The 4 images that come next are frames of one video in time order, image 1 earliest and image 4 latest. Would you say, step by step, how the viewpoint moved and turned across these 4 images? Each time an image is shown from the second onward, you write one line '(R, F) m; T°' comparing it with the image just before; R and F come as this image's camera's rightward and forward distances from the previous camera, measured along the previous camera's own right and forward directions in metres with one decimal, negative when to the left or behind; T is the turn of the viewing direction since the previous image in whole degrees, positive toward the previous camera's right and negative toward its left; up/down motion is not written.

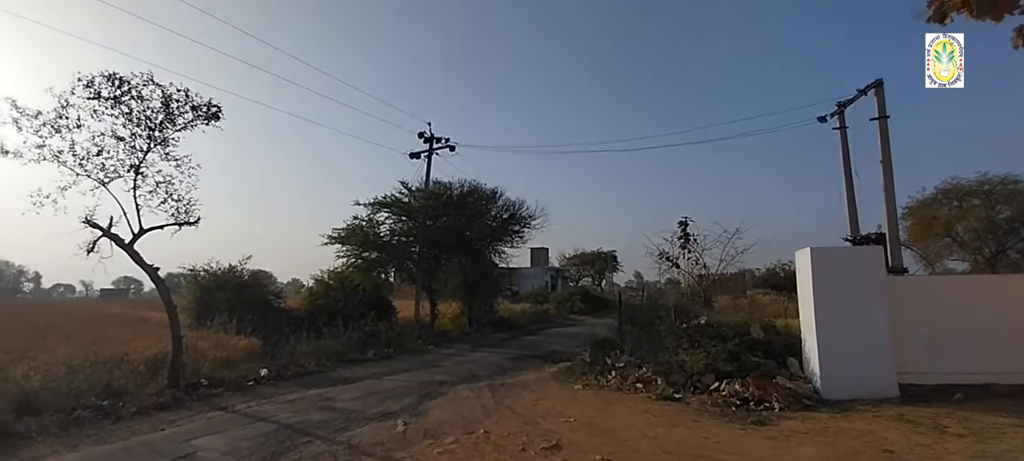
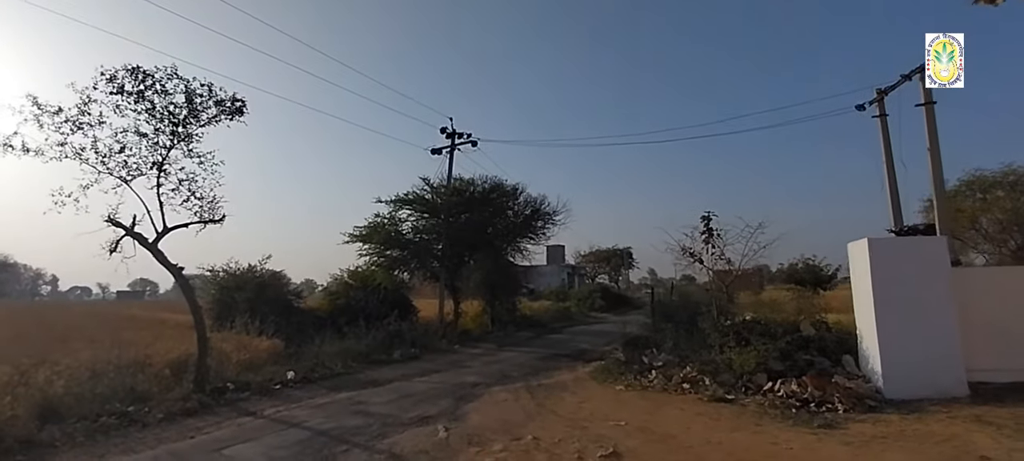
(-0.5, +0.6) m; -1°
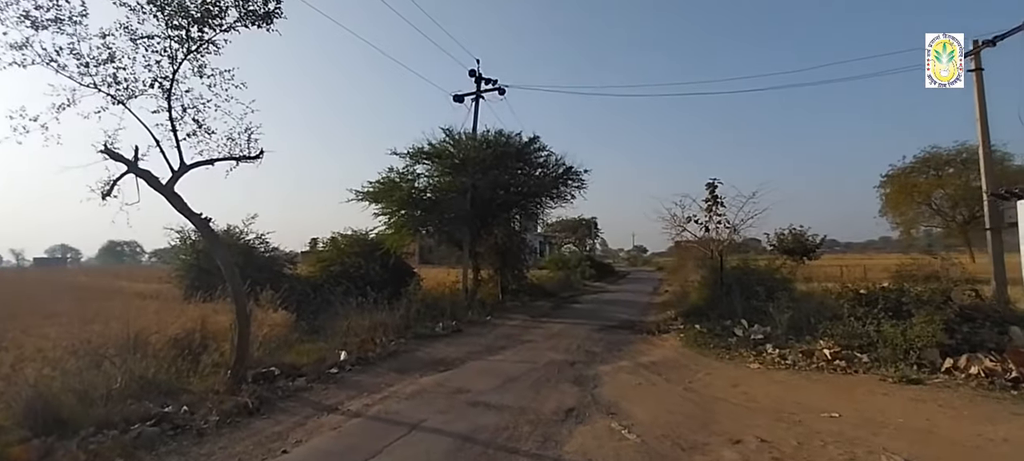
(-2.8, +2.8) m; +5°
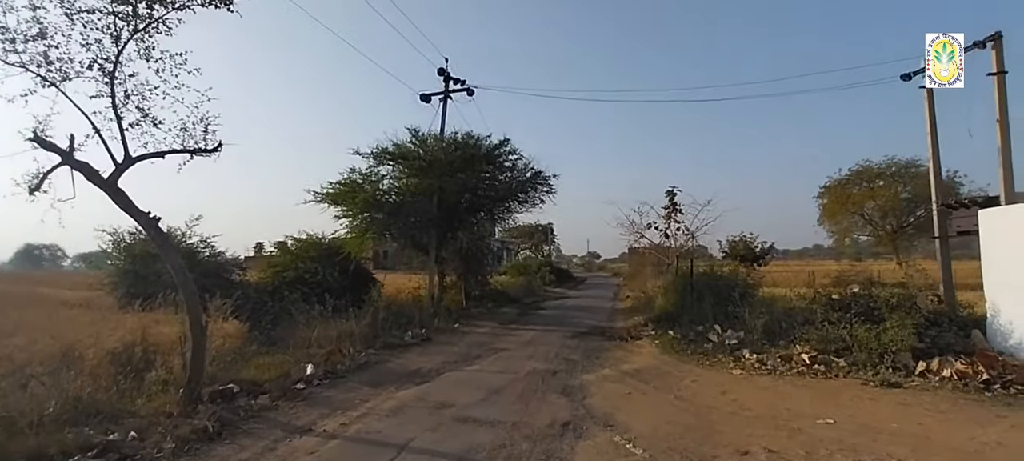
(-0.4, +0.4) m; +4°
